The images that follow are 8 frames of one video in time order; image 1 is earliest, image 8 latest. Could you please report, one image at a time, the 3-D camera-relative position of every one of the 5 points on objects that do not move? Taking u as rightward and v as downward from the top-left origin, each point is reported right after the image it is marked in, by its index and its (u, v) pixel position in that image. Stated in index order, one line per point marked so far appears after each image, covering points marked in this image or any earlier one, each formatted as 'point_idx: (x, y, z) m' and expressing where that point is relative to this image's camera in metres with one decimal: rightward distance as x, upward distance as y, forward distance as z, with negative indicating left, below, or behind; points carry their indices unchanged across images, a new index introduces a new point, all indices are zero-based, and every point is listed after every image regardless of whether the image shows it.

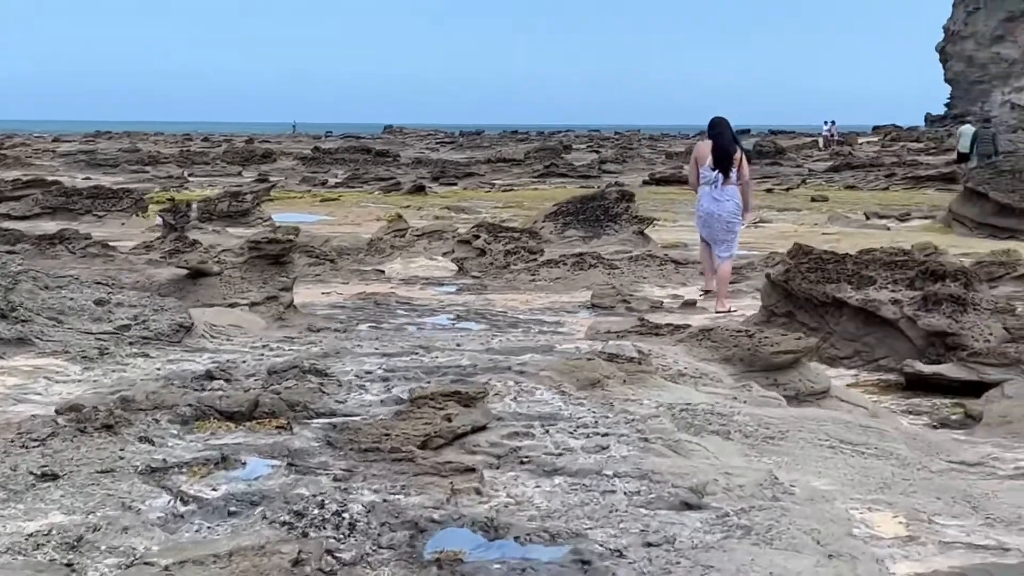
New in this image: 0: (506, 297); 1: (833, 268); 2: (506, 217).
0: (0.0, 0.0, +7.8) m
1: (+1.2, +0.1, +5.7) m
2: (-0.1, +0.8, +16.2) m
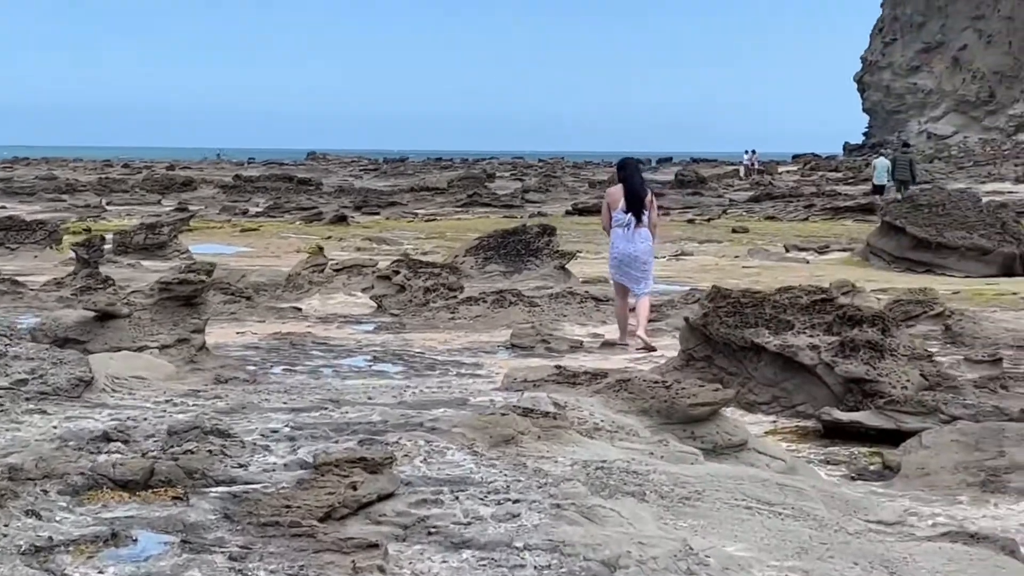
0: (-0.5, -0.3, +7.7) m
1: (+0.9, -0.1, +5.6) m
2: (-0.9, +0.4, +16.1) m
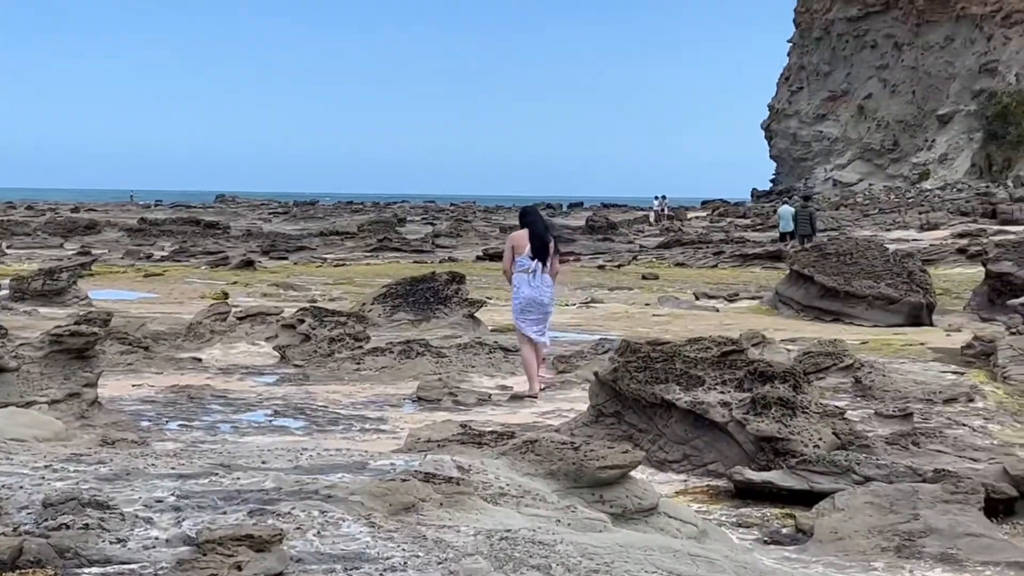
0: (-0.9, -0.5, +7.5) m
1: (+0.6, -0.3, +5.5) m
2: (-1.9, -0.1, +15.9) m
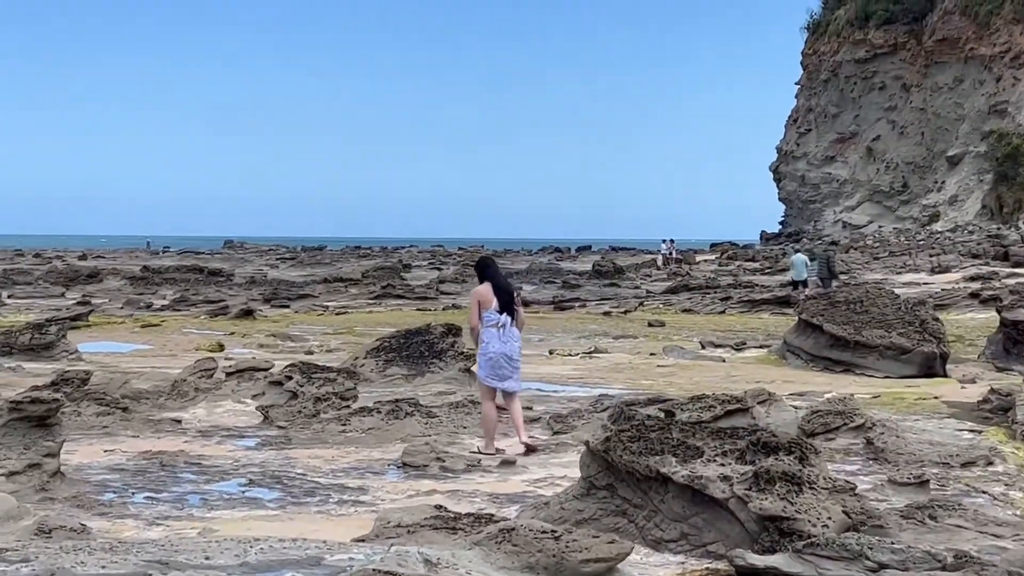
0: (-1.0, -0.8, +7.1) m
1: (+0.5, -0.5, +5.1) m
2: (-1.9, -0.6, +15.5) m
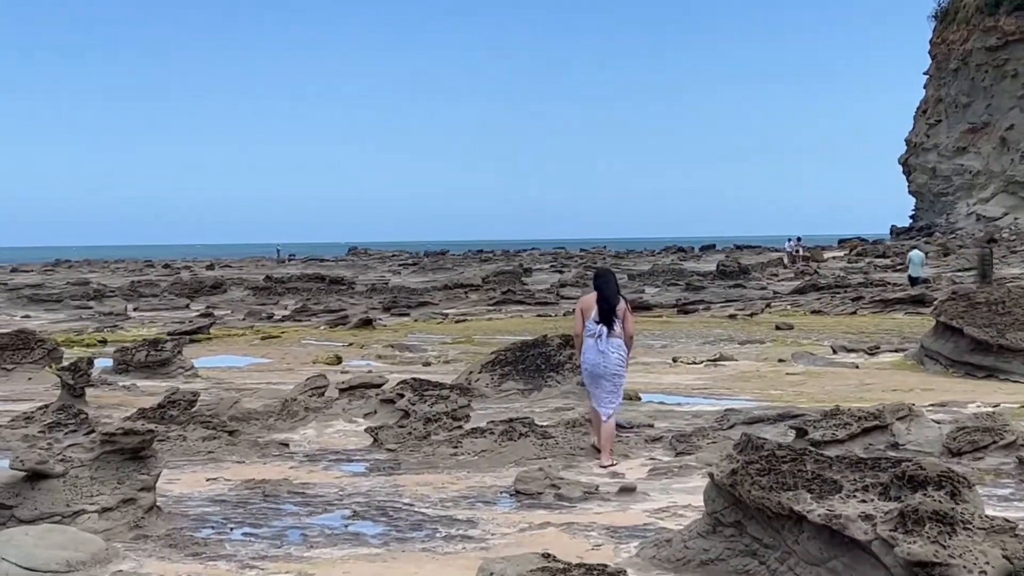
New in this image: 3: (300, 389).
0: (-0.4, -0.9, +6.8) m
1: (+0.9, -0.6, +4.6) m
2: (-0.6, -0.7, +15.2) m
3: (-1.4, -0.7, +10.0) m
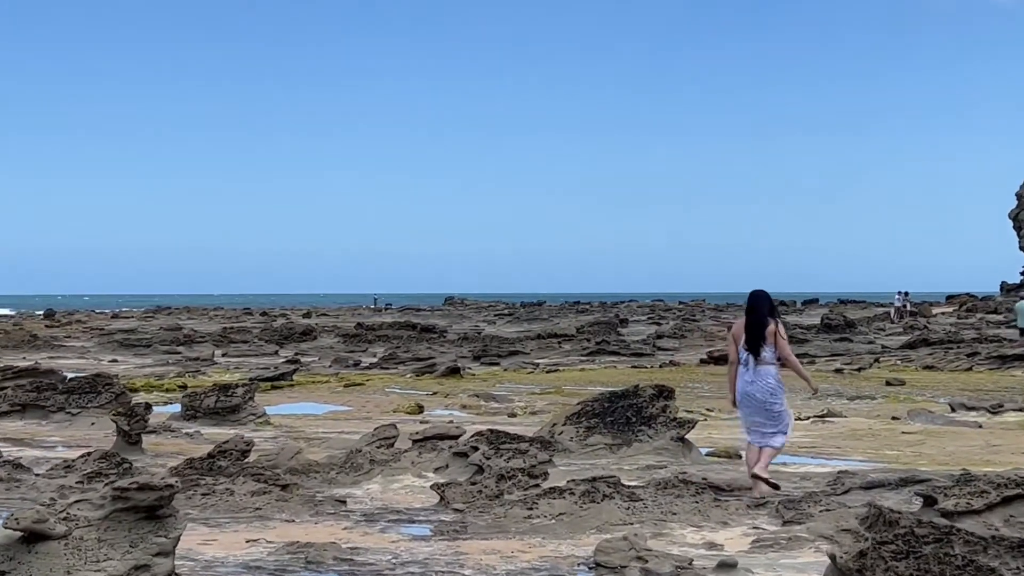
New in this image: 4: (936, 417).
0: (-0.1, -1.0, +5.9) m
1: (+1.1, -0.7, +3.7) m
2: (+0.2, -1.2, +14.3) m
3: (-0.9, -0.9, +9.2) m
4: (+3.5, -1.1, +12.3) m
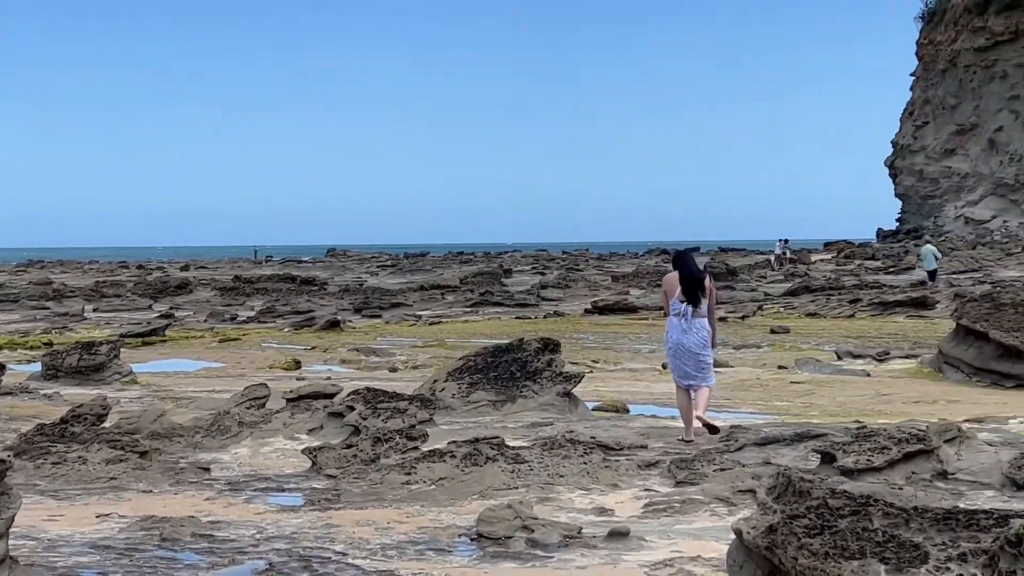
0: (-0.6, -0.9, +5.5) m
1: (+0.8, -0.5, +3.4) m
2: (-0.9, -0.7, +13.9) m
3: (-1.6, -0.7, +8.7) m
4: (+2.6, -0.6, +12.2) m
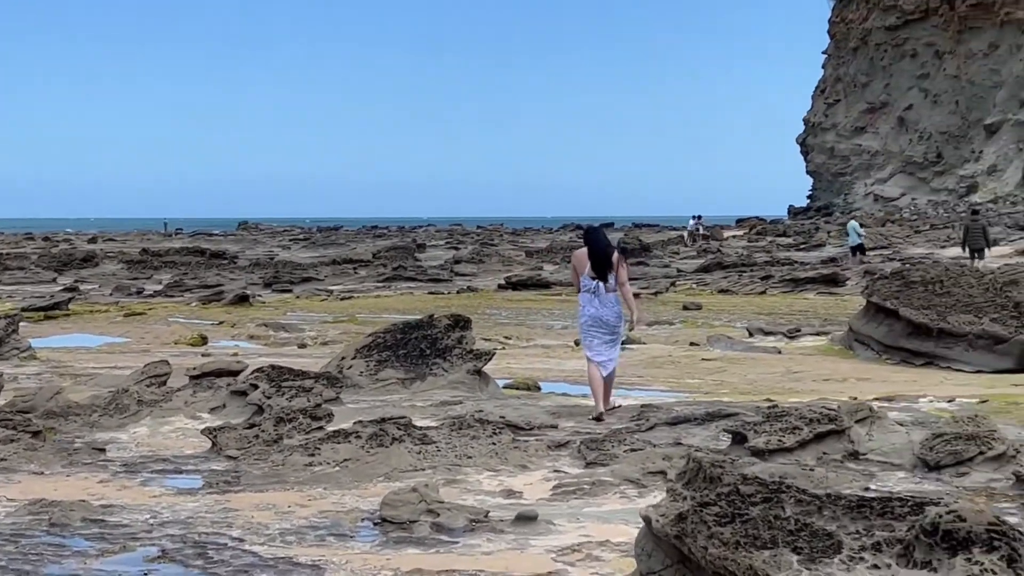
0: (-0.9, -0.8, +5.3) m
1: (+0.5, -0.5, +3.3) m
2: (-1.7, -0.5, +13.7) m
3: (-2.1, -0.5, +8.4) m
4: (+1.8, -0.5, +12.1) m
